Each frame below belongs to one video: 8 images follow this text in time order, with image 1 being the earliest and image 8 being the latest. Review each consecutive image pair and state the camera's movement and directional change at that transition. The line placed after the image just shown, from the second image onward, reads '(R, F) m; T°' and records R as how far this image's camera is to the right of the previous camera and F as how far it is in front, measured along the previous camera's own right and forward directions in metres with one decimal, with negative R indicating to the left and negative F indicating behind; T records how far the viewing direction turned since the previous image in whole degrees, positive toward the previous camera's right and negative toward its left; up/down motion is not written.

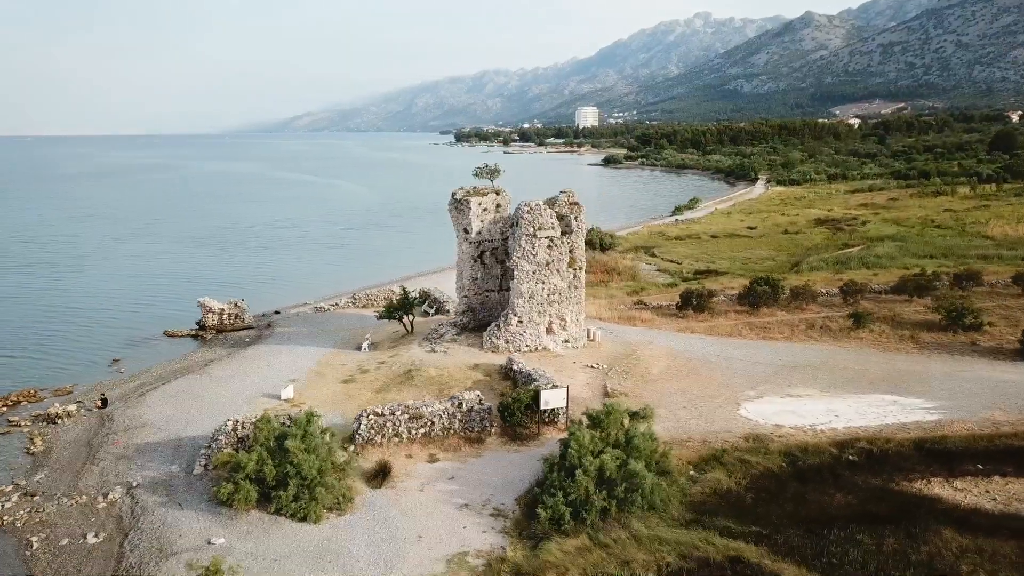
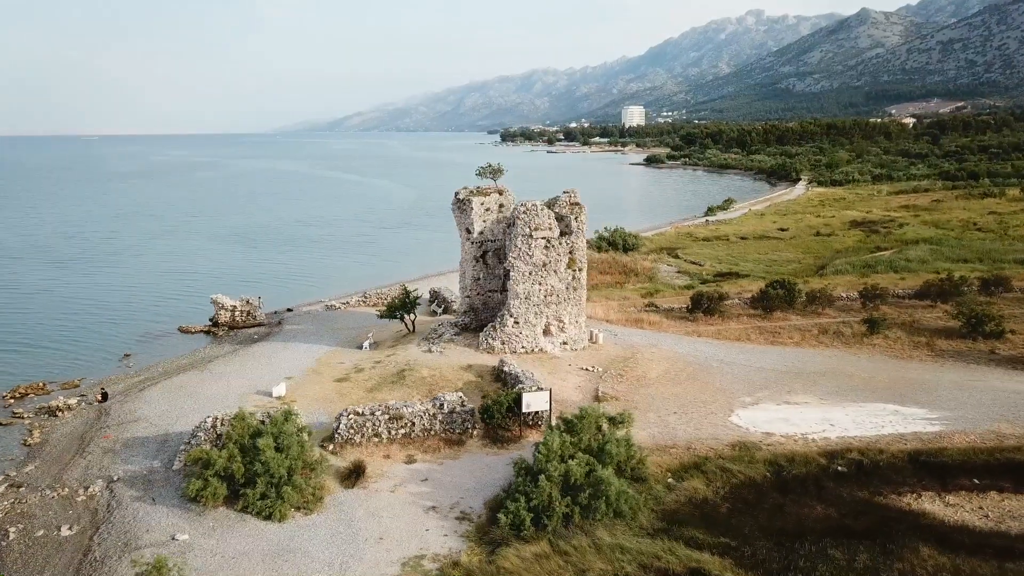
(+1.3, +0.2) m; -3°
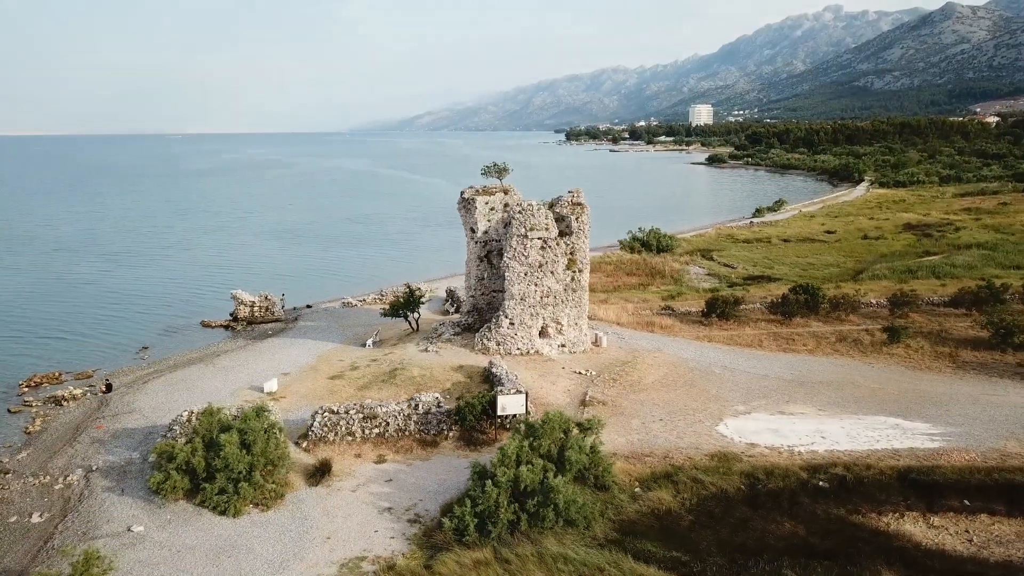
(+1.8, +0.3) m; -5°
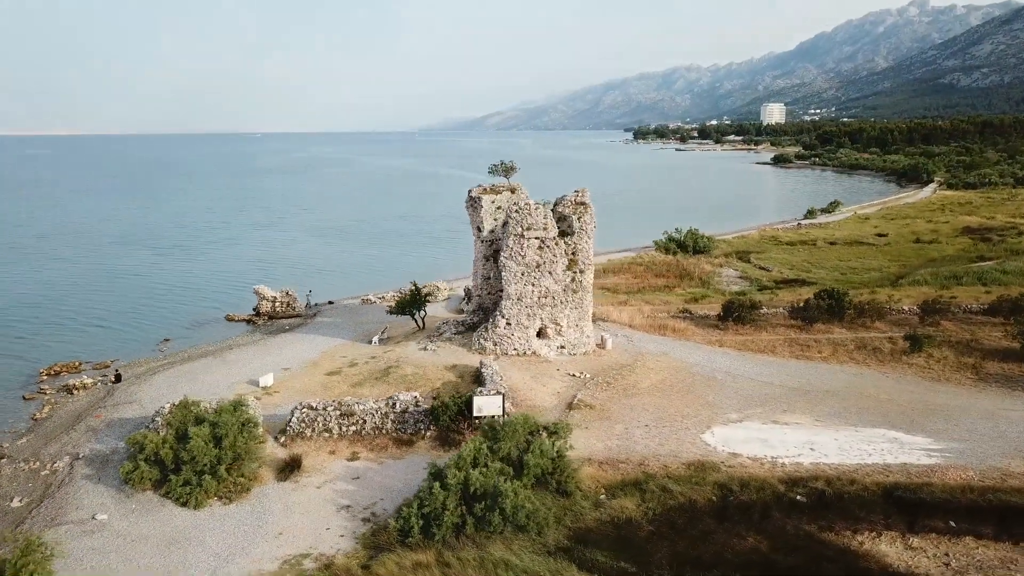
(+1.8, +0.3) m; -5°
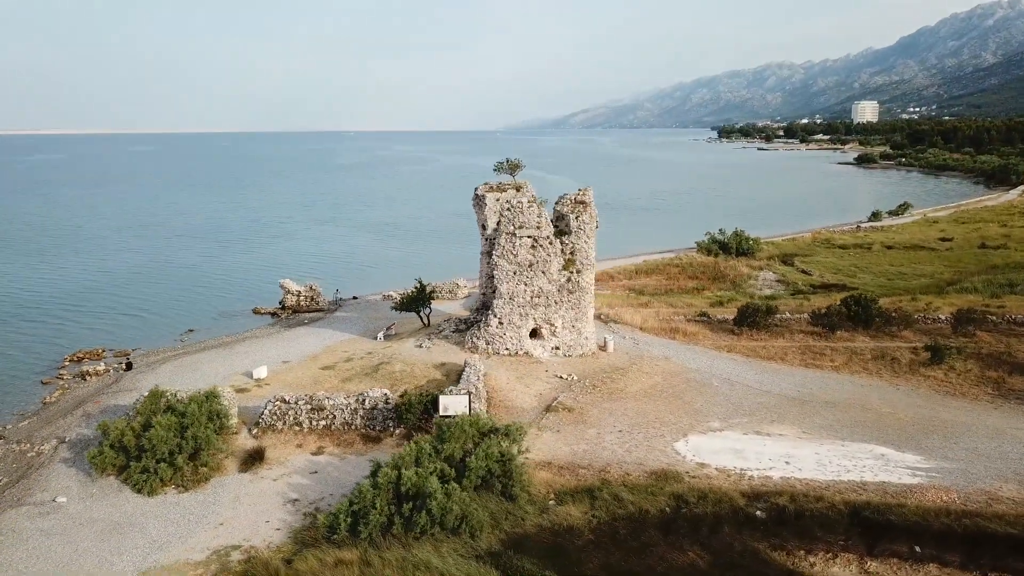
(+2.3, +0.4) m; -6°
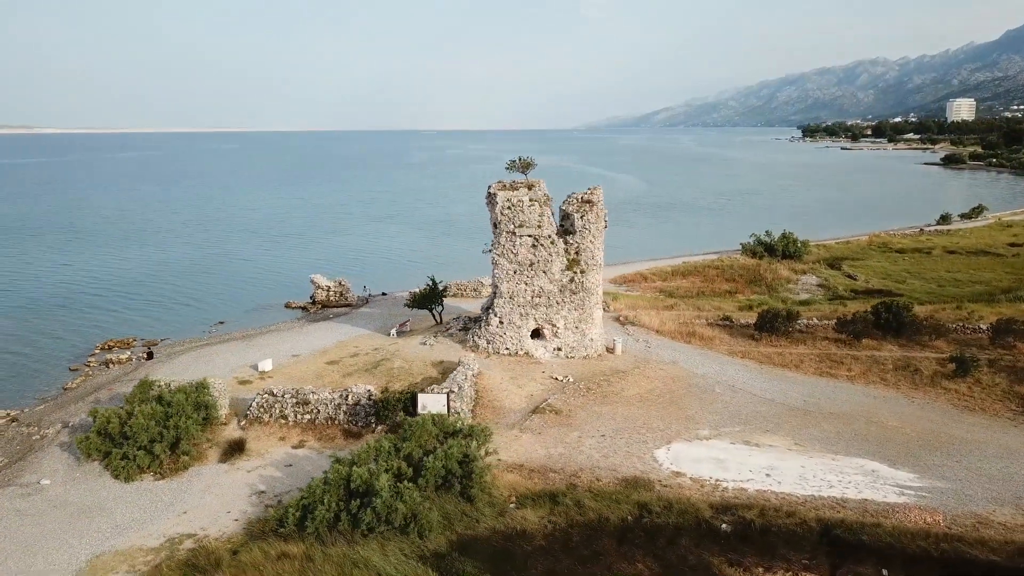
(+1.9, +0.3) m; -5°
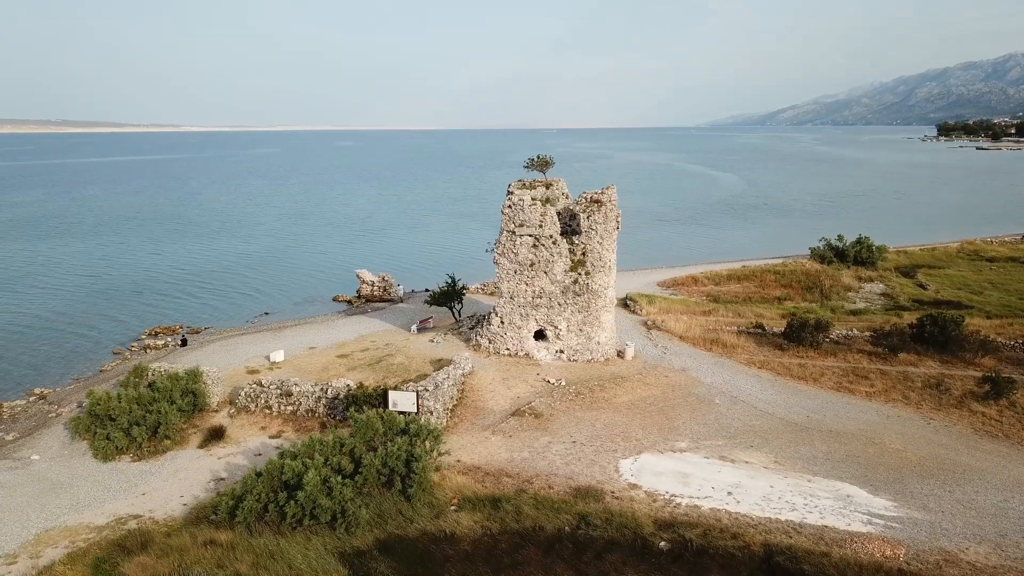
(+2.8, +0.4) m; -8°
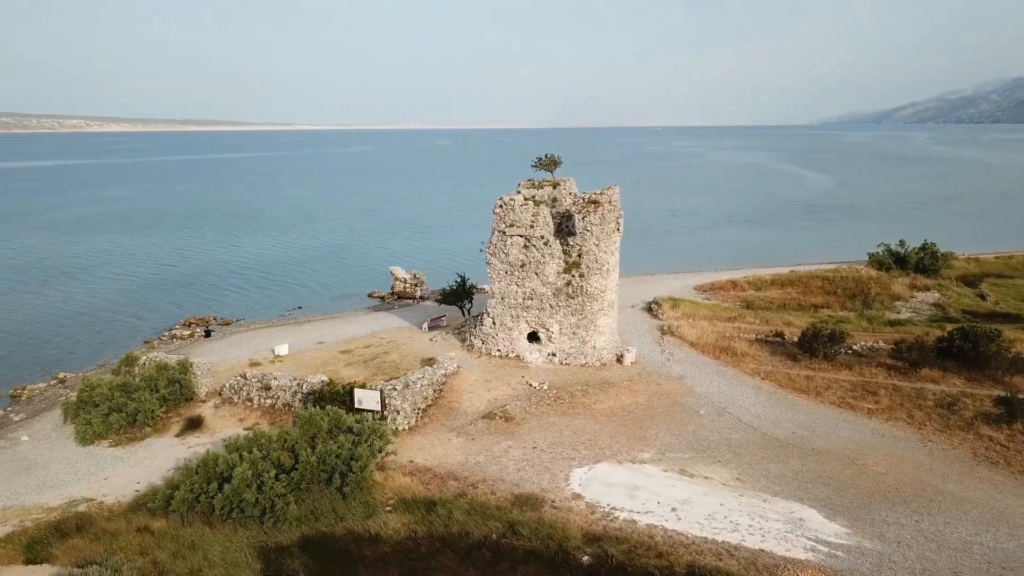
(+2.6, +0.4) m; -7°
